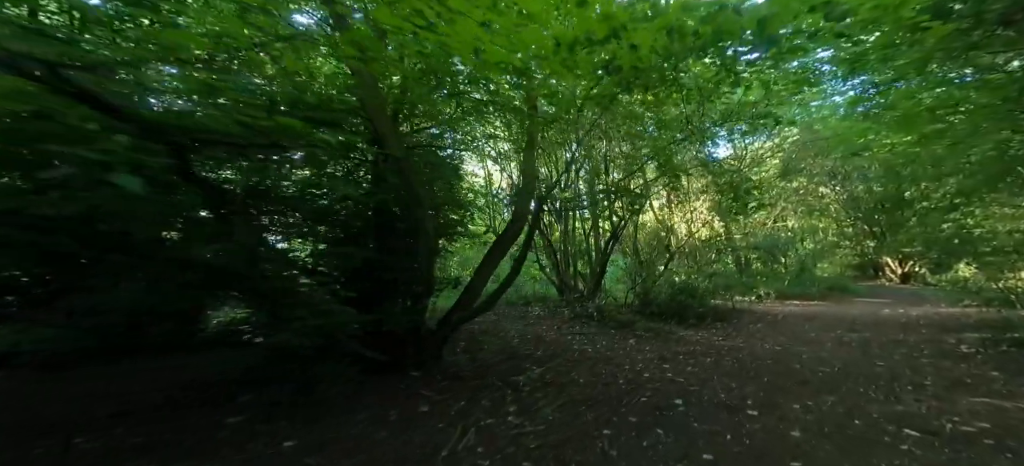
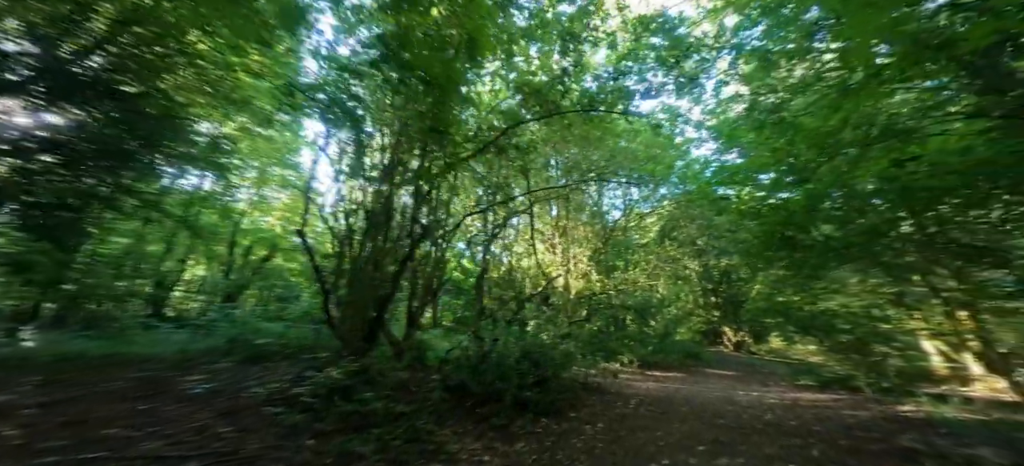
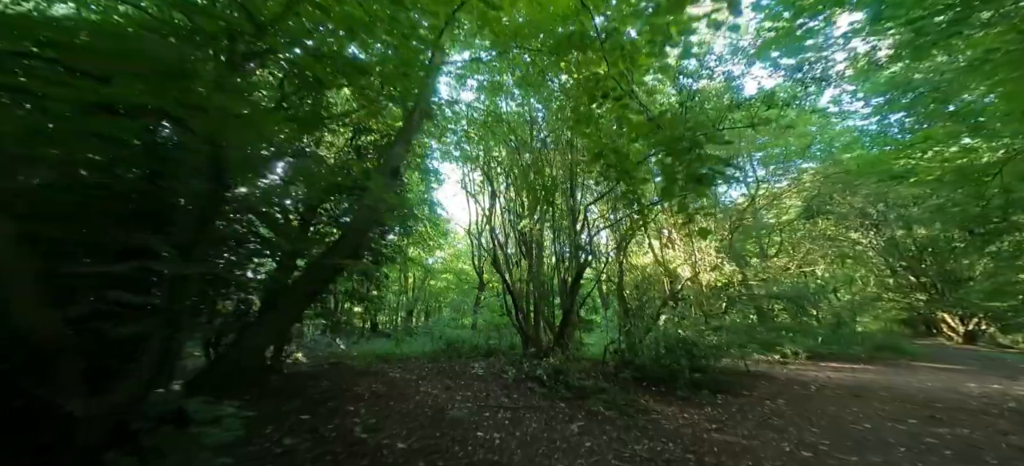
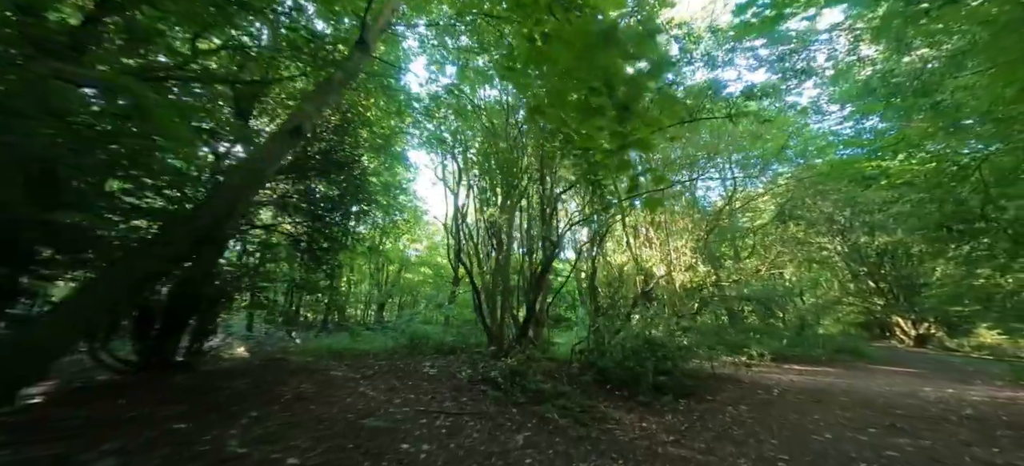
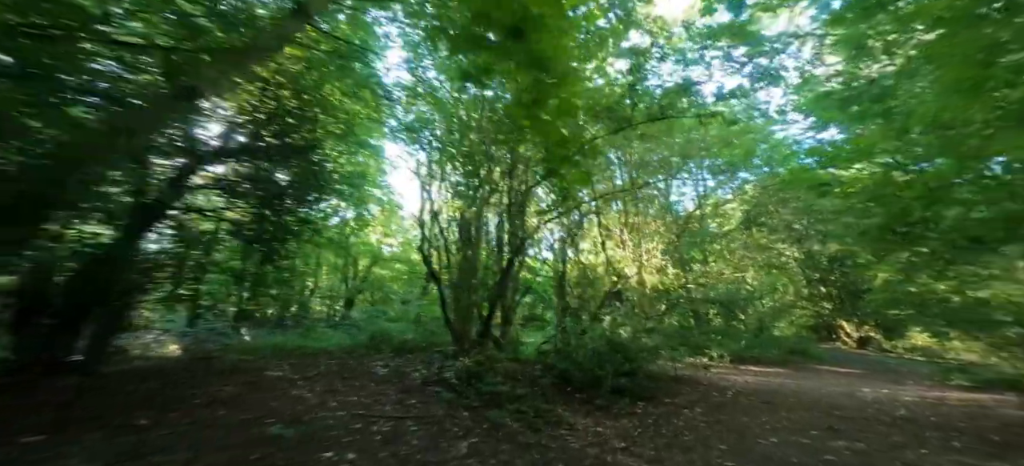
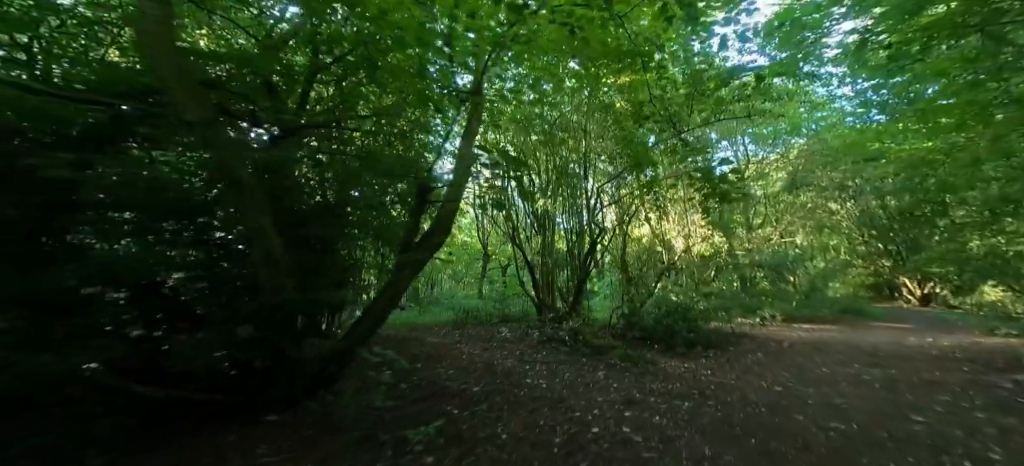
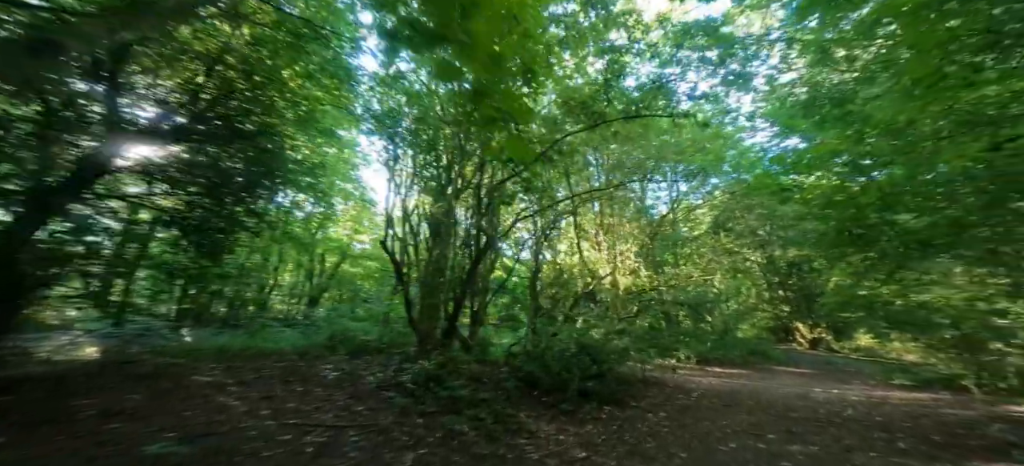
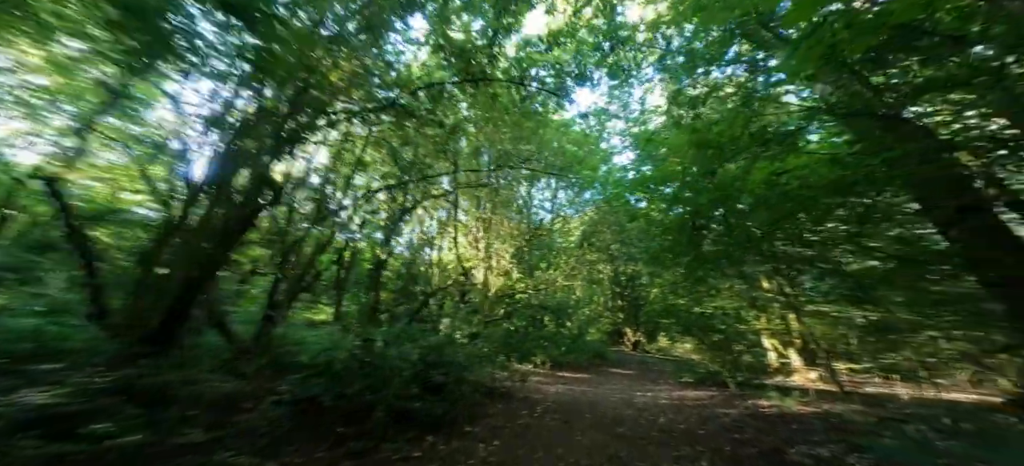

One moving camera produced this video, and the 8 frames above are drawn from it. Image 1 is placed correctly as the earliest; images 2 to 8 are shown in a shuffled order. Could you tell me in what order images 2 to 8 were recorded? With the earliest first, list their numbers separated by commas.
6, 3, 4, 5, 7, 2, 8
